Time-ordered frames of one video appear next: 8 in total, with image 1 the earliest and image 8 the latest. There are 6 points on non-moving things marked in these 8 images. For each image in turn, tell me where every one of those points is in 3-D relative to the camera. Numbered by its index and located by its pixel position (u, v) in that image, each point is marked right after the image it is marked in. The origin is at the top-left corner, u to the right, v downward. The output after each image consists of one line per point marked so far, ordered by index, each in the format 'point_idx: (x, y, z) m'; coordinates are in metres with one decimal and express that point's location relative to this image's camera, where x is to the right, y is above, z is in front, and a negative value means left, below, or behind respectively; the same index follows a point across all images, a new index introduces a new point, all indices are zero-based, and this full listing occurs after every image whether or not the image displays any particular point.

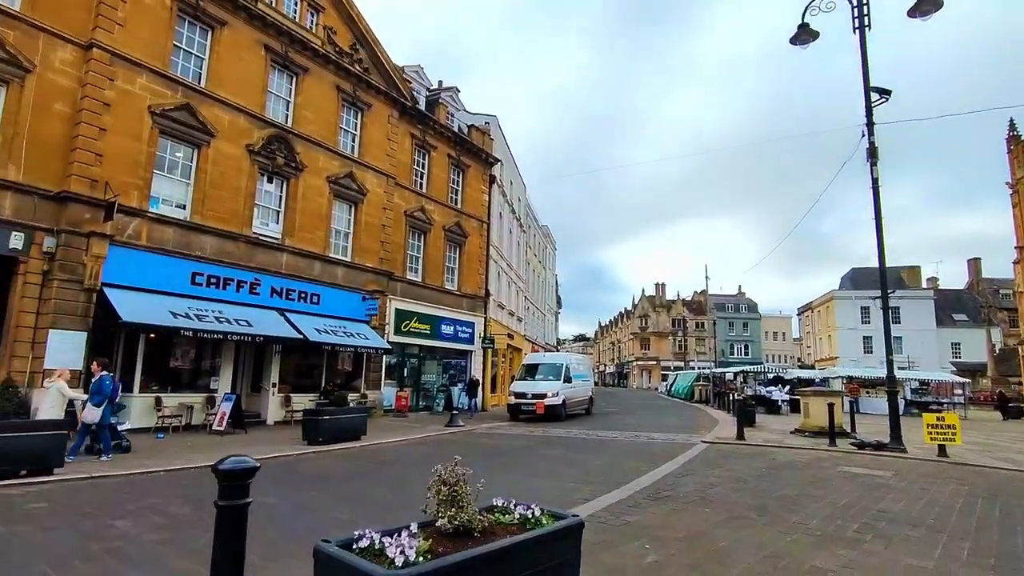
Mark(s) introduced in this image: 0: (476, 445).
0: (-0.9, -3.6, +13.3) m
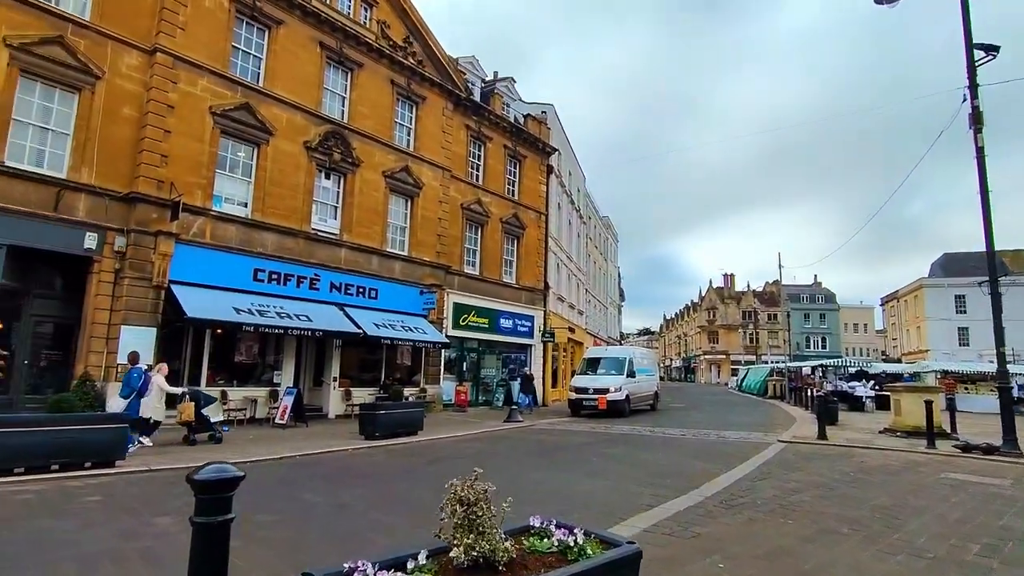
0: (+0.5, -3.4, +12.8) m
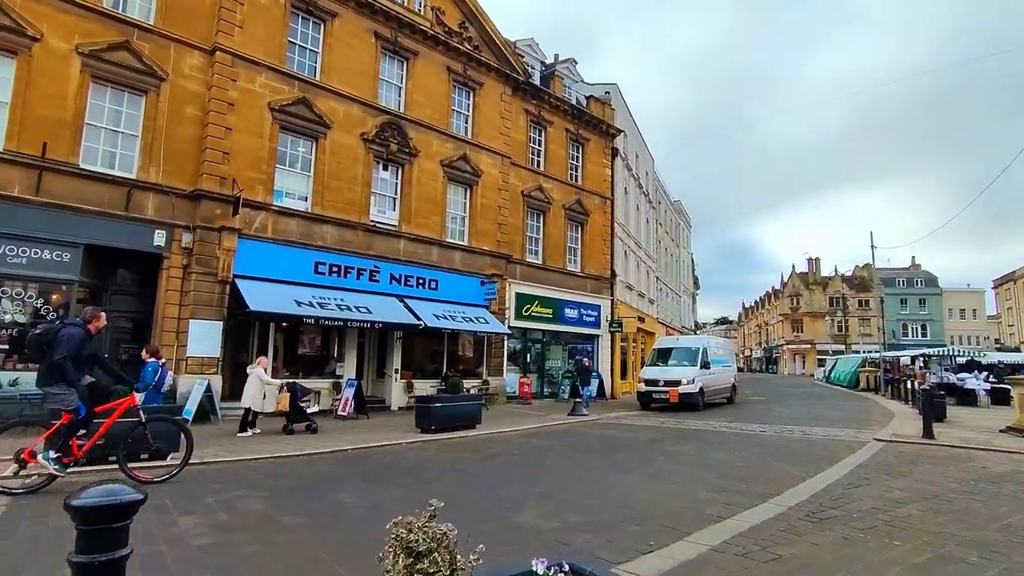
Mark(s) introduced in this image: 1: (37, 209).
0: (+1.7, -3.1, +12.0) m
1: (-10.2, +1.7, +12.3) m
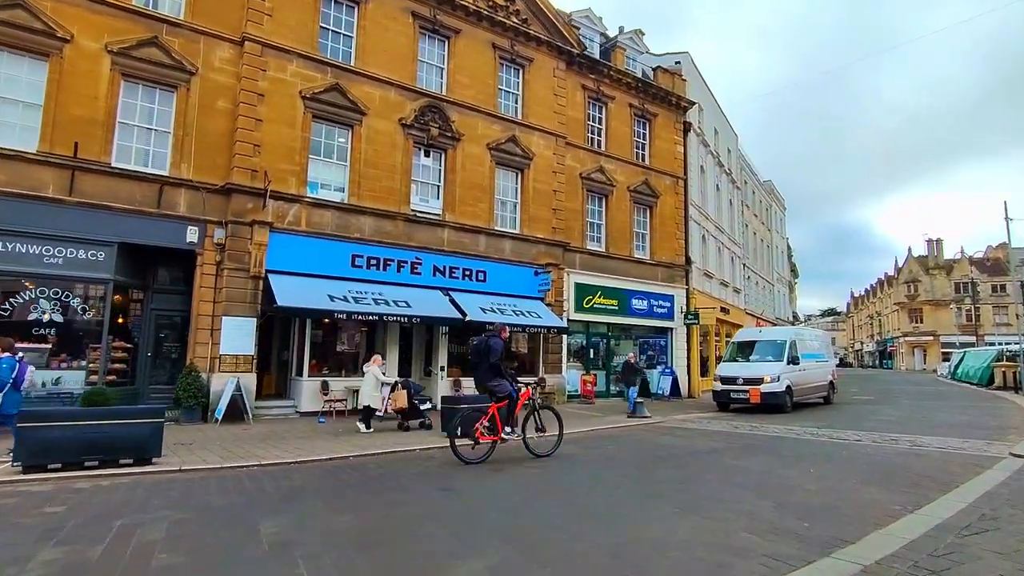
0: (+2.3, -2.8, +10.2) m
1: (-9.5, +1.7, +12.4) m
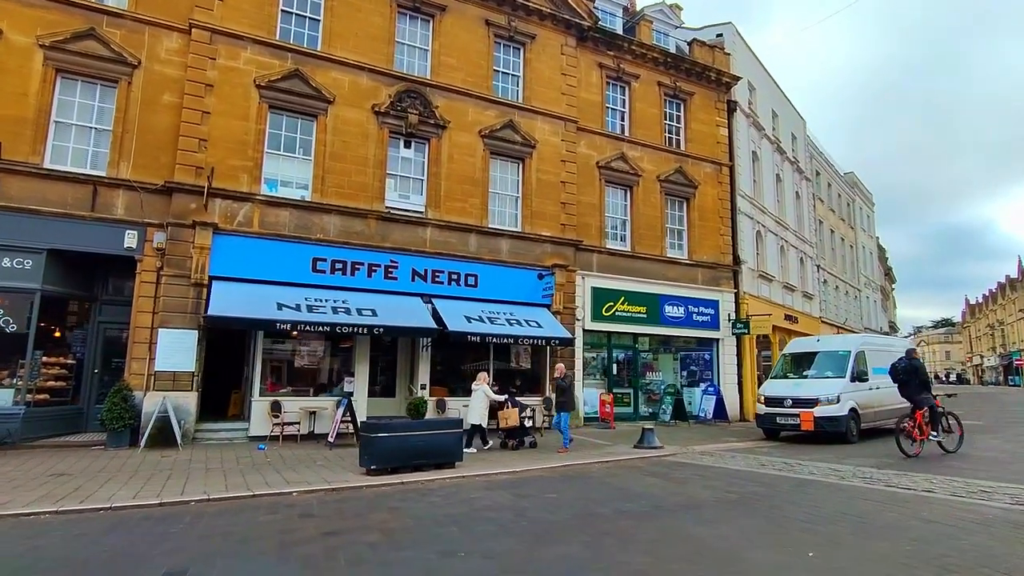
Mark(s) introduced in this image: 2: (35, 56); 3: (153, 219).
0: (+1.2, -2.7, +7.5) m
1: (-10.3, +1.5, +11.5) m
2: (-10.0, +4.9, +12.1) m
3: (-7.9, +1.5, +12.6) m
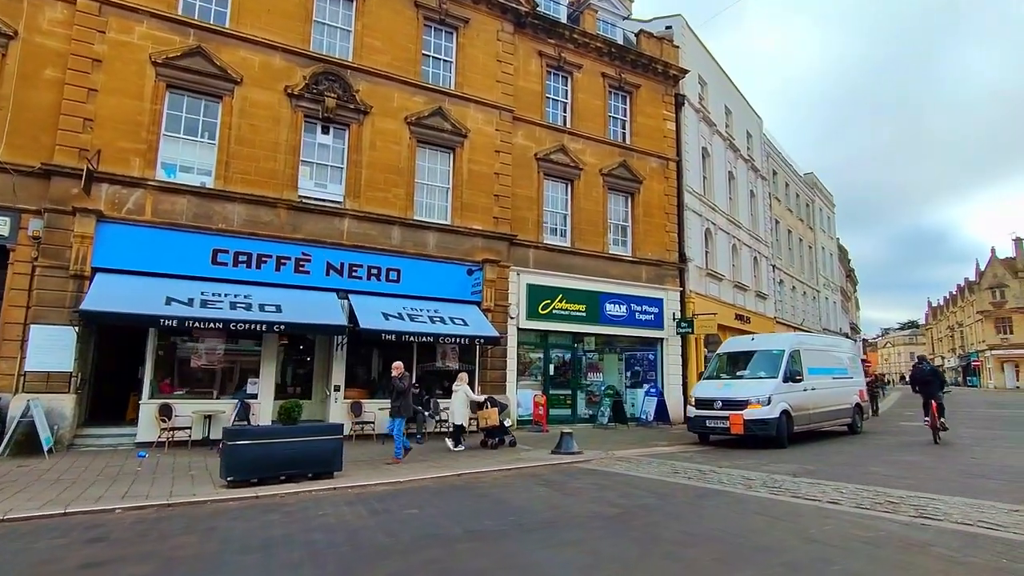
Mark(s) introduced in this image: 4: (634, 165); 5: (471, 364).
0: (-0.5, -2.6, +6.7) m
1: (-12.1, +1.7, +10.3) m
2: (-11.8, +5.0, +10.9) m
3: (-9.6, +1.7, +11.5) m
4: (+4.1, +4.2, +19.5) m
5: (-1.1, -2.0, +15.5) m
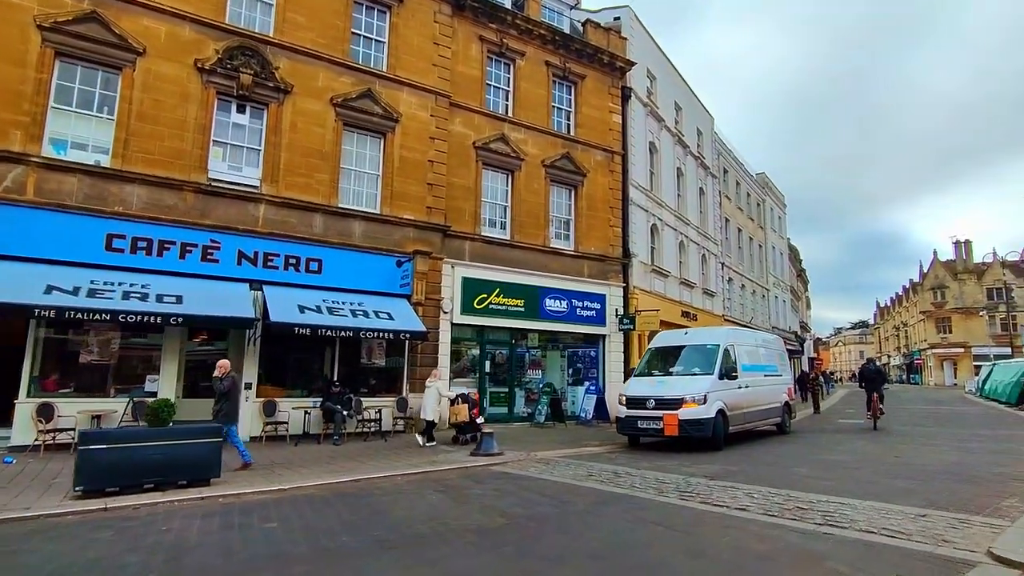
0: (-1.7, -2.4, +6.0) m
1: (-13.5, +1.9, +8.9) m
2: (-13.2, +5.3, +9.5) m
3: (-11.1, +1.9, +10.2) m
4: (+2.2, +4.3, +19.0) m
5: (-2.9, -1.8, +14.7) m
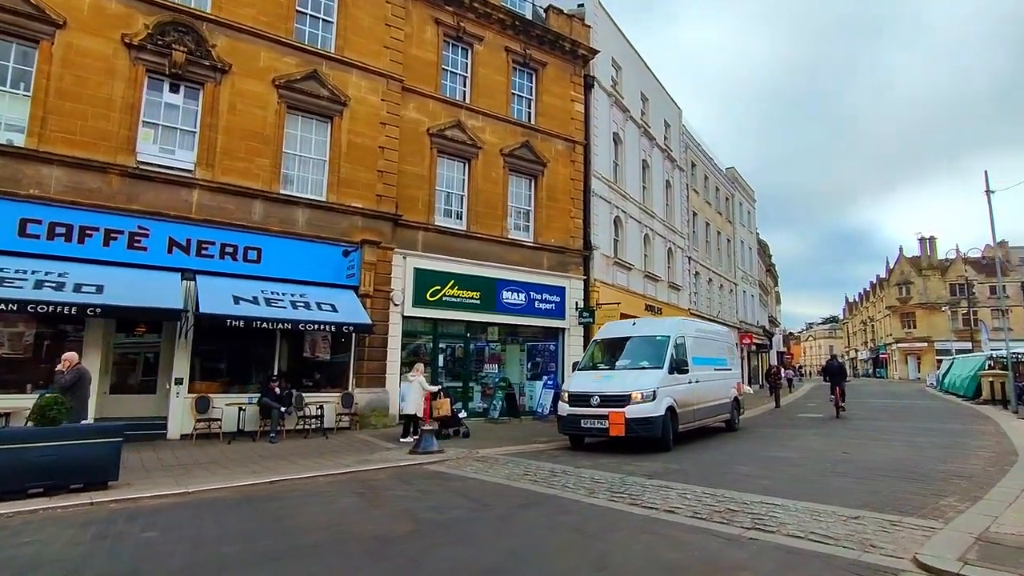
0: (-2.6, -2.3, +5.5) m
1: (-14.5, +2.1, +7.9) m
2: (-14.2, +5.5, +8.5) m
3: (-12.2, +2.1, +9.3) m
4: (+0.9, +4.6, +18.6) m
5: (-4.1, -1.6, +14.2) m
